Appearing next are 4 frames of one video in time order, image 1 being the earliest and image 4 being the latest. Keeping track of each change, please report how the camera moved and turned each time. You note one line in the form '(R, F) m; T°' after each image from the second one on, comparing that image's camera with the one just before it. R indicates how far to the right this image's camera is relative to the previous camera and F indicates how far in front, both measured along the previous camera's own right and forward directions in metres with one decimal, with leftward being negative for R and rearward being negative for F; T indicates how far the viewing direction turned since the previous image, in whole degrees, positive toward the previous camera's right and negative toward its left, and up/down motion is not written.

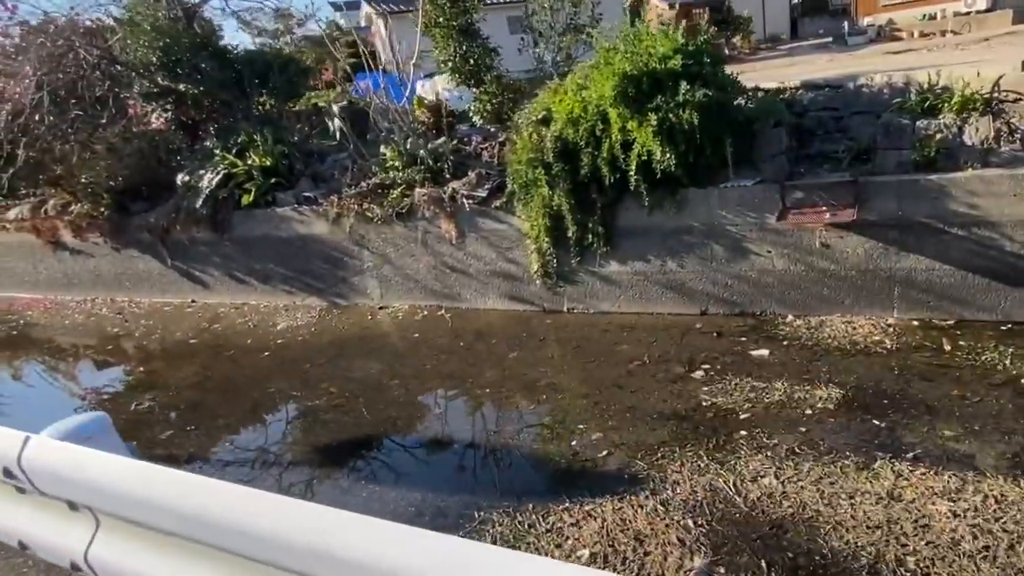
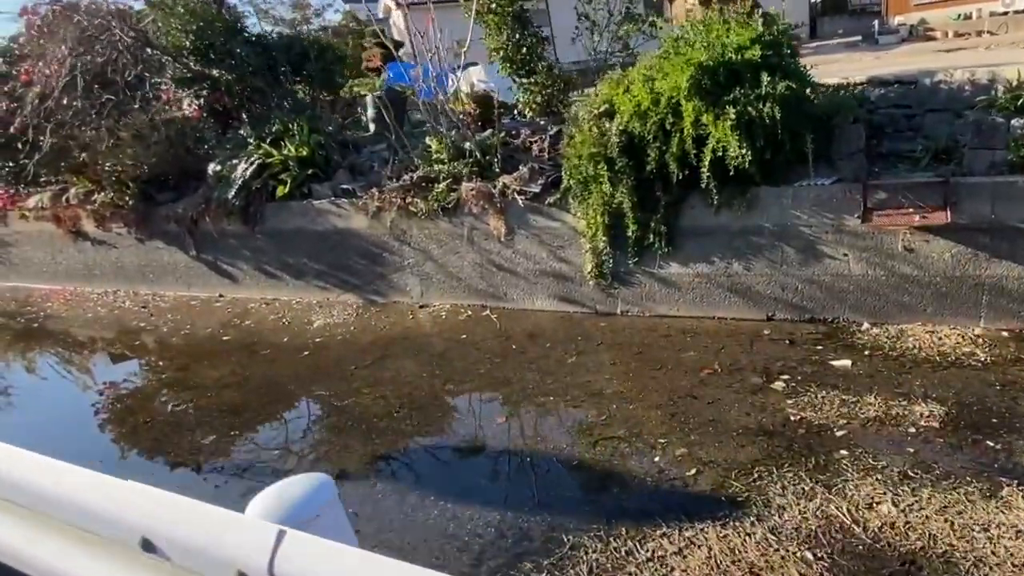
(-0.4, +0.3) m; 0°
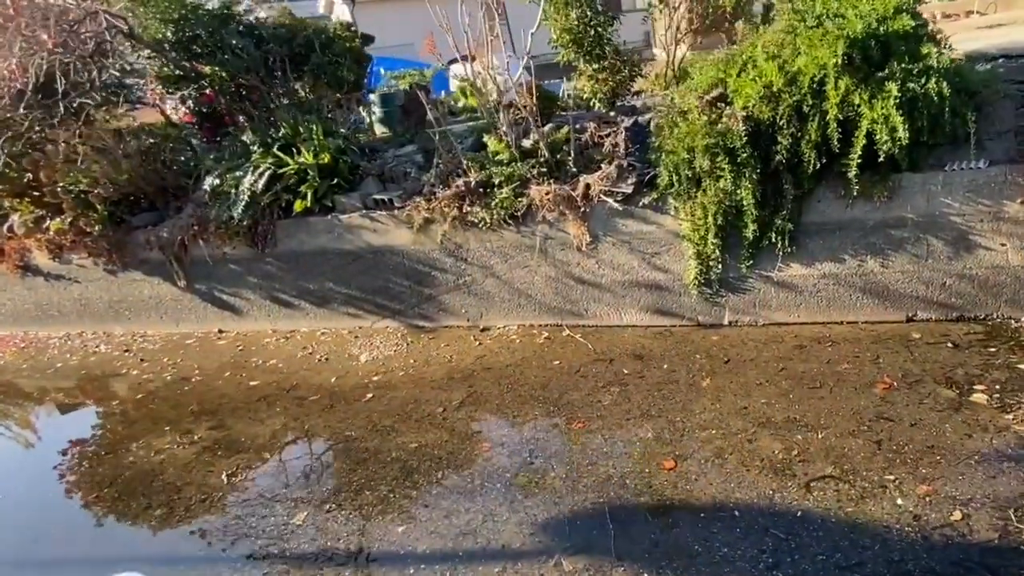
(-1.1, +0.8) m; +7°
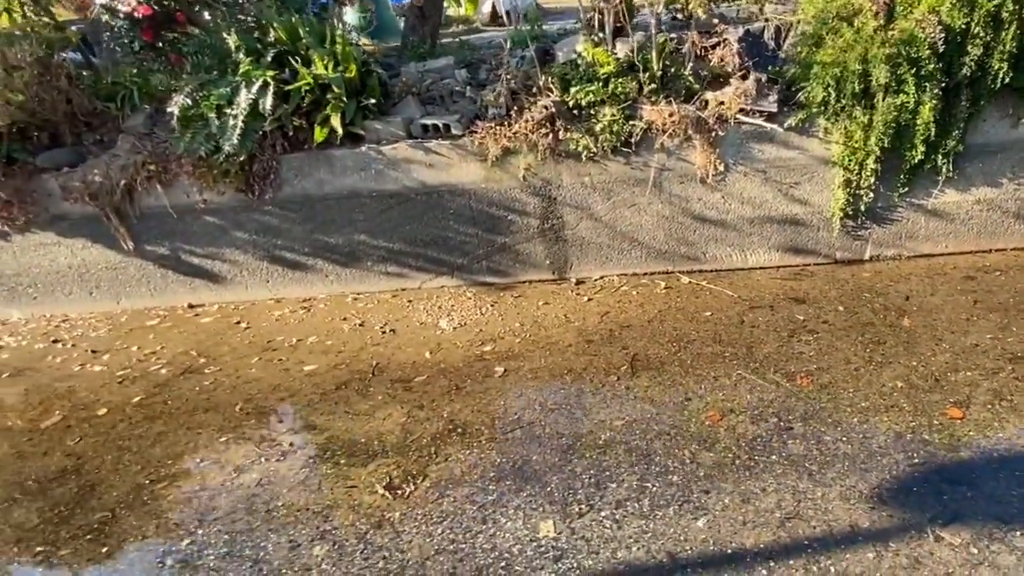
(-1.8, +1.1) m; +17°
